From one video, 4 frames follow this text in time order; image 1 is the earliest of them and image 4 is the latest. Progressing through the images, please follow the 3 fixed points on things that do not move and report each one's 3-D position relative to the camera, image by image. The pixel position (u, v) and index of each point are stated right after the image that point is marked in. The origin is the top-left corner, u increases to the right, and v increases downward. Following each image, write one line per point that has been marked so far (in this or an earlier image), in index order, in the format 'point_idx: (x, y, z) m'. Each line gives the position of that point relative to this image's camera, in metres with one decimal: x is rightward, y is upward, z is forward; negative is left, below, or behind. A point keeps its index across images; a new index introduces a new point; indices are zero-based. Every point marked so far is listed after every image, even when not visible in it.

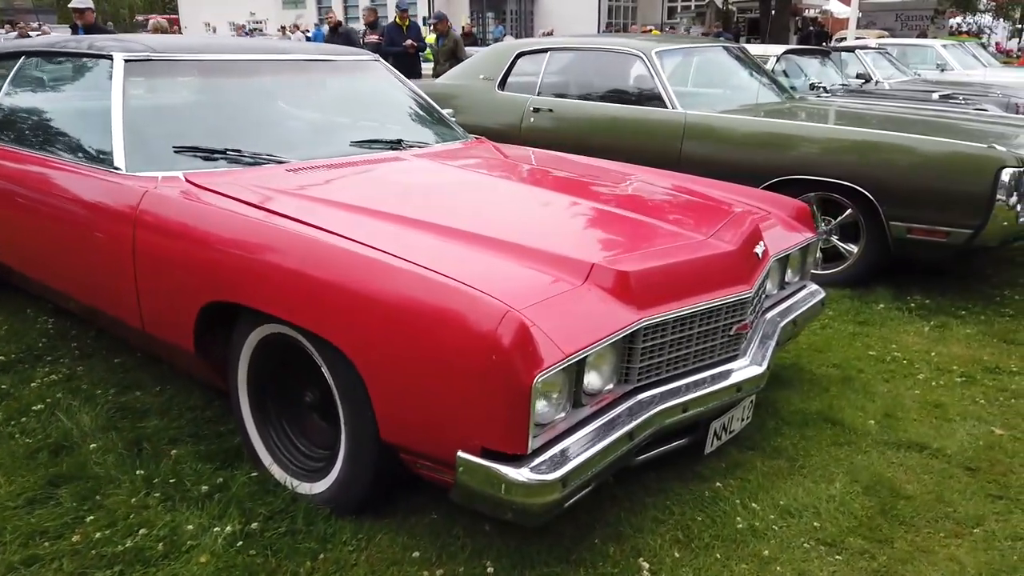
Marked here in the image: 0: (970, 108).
0: (+4.8, +1.9, +7.8) m
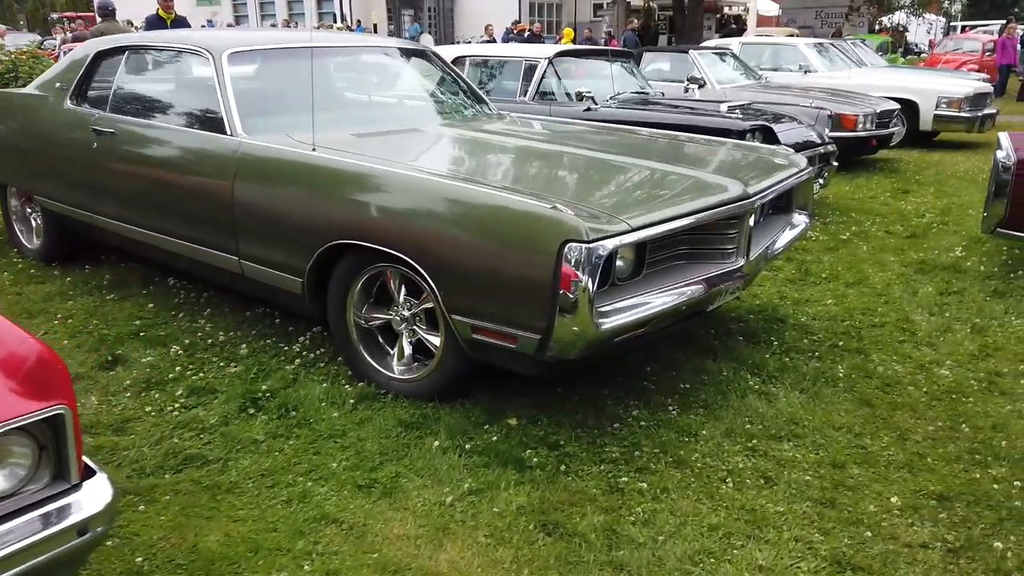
0: (+2.1, +1.5, +6.4) m
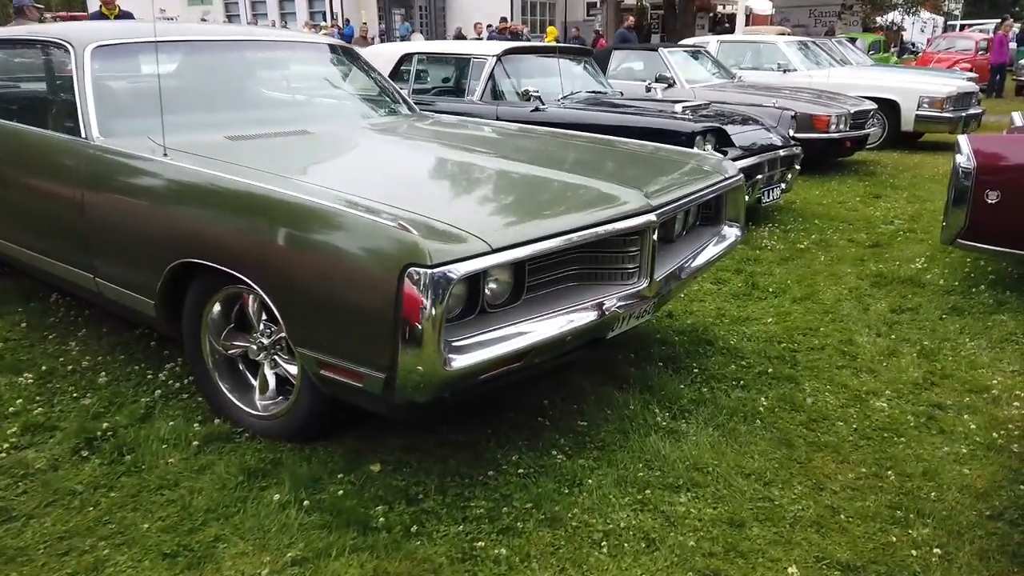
0: (+1.6, +1.4, +6.0) m
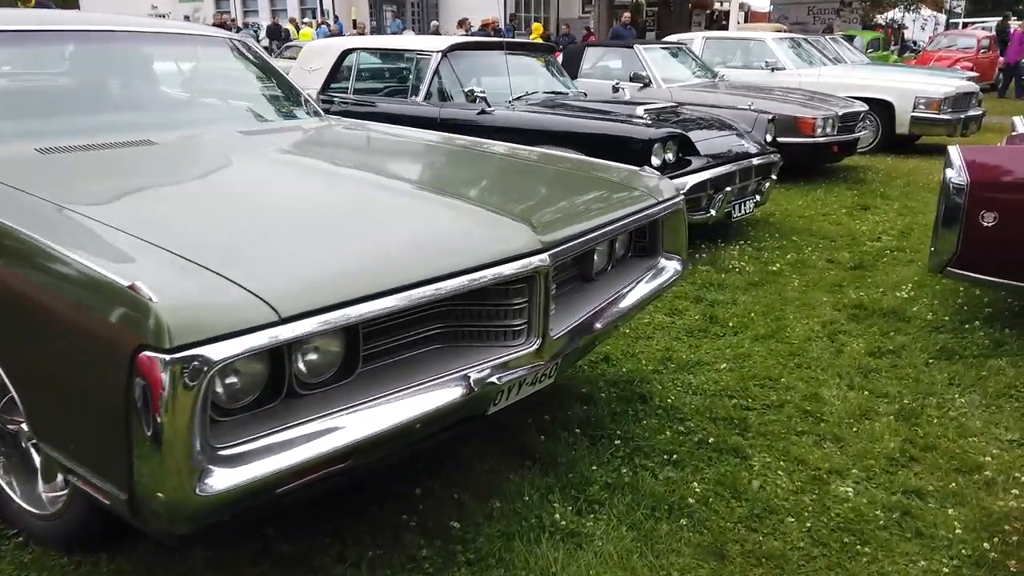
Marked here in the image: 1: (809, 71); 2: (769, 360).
0: (+1.1, +1.2, +5.4) m
1: (+4.6, +3.4, +11.5) m
2: (+1.3, -0.4, +3.7) m
